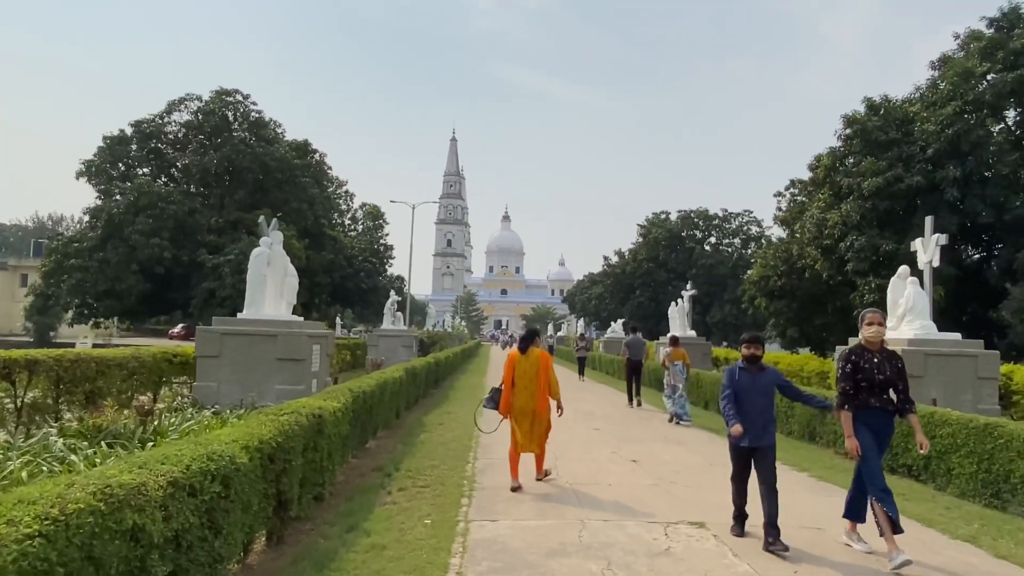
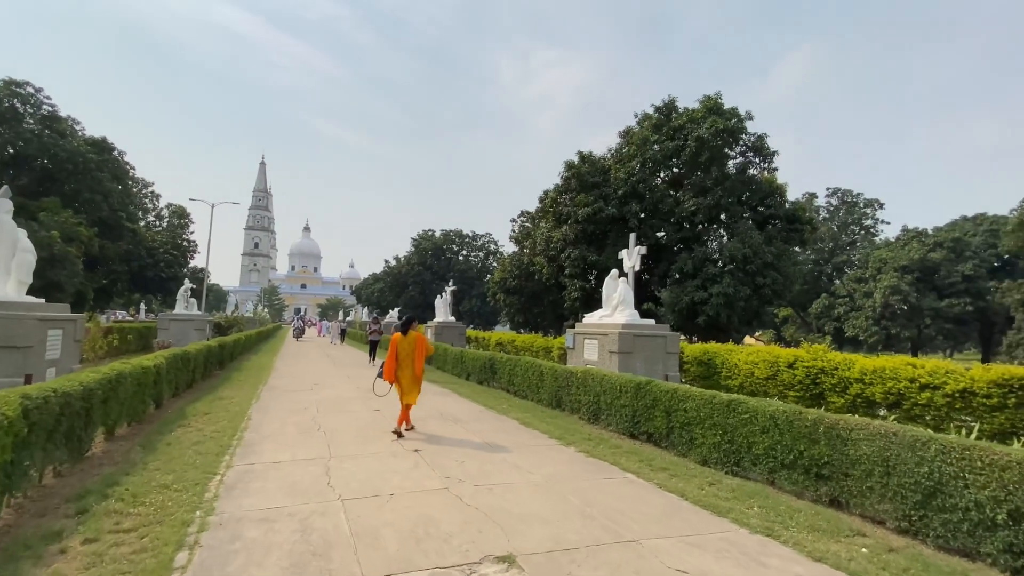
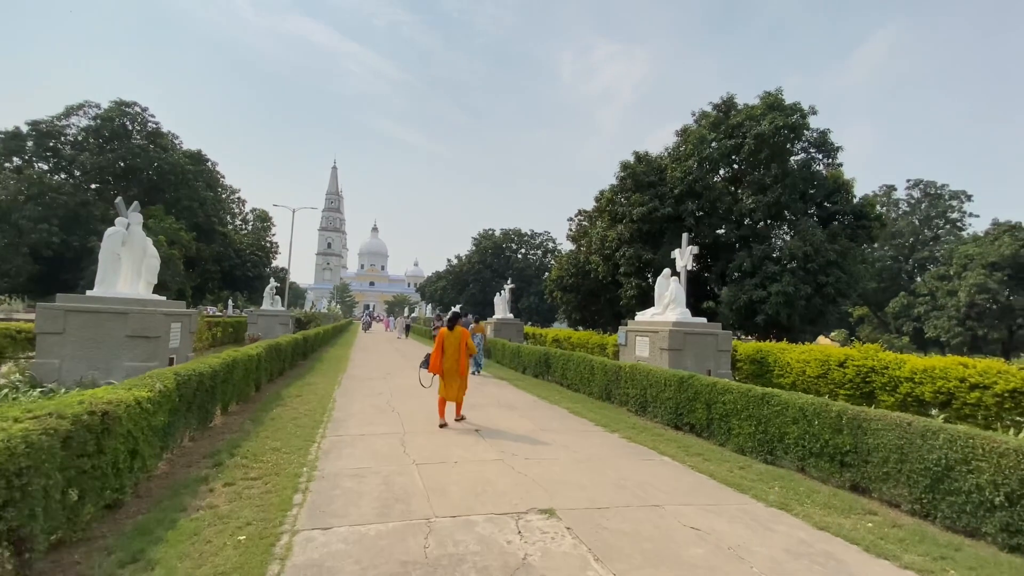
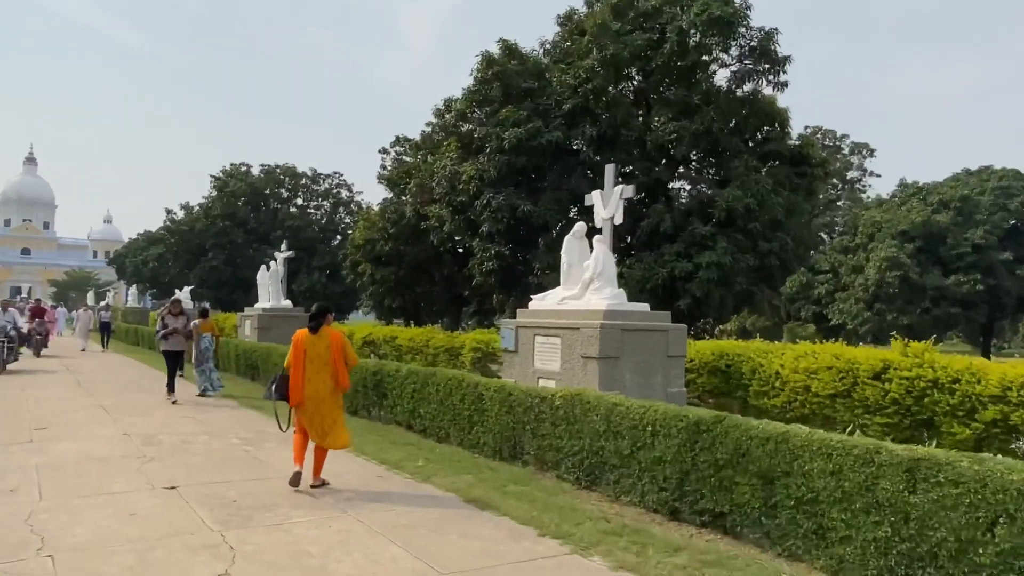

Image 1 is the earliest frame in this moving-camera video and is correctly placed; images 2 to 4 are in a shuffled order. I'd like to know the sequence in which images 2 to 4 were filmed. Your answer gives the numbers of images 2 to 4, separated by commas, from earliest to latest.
3, 2, 4
